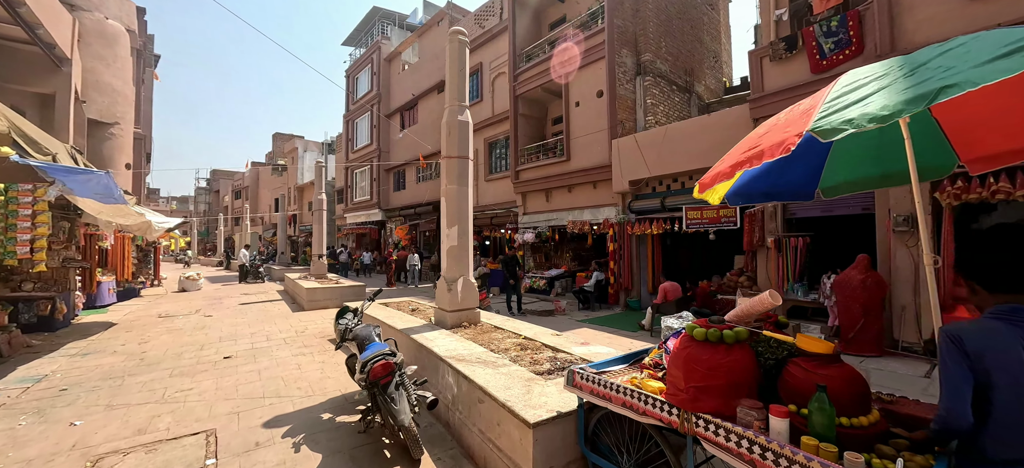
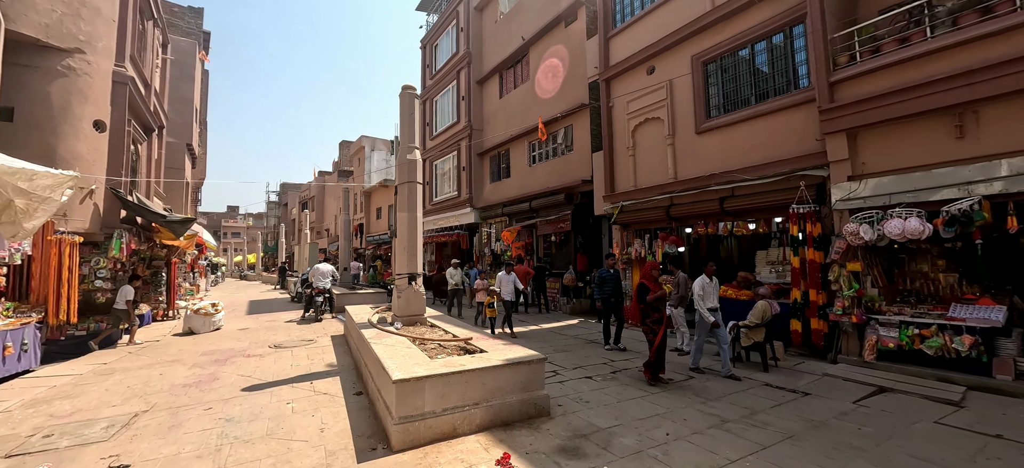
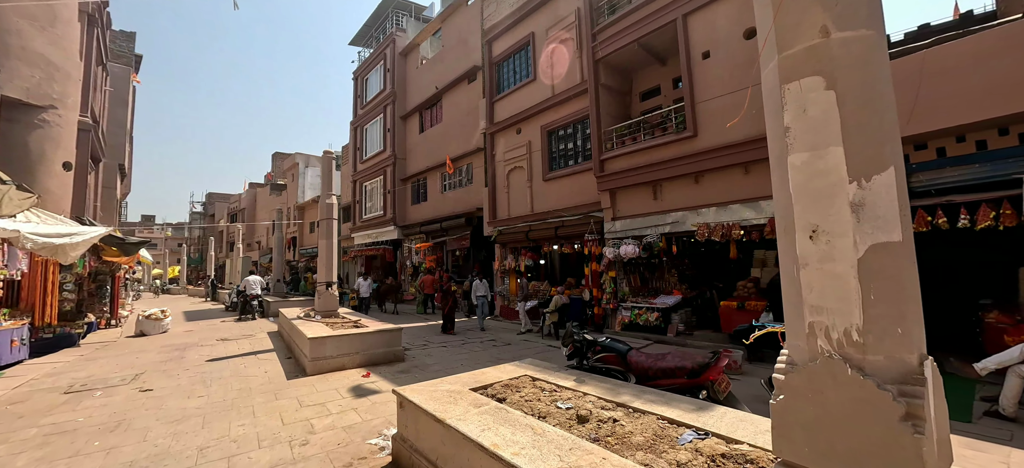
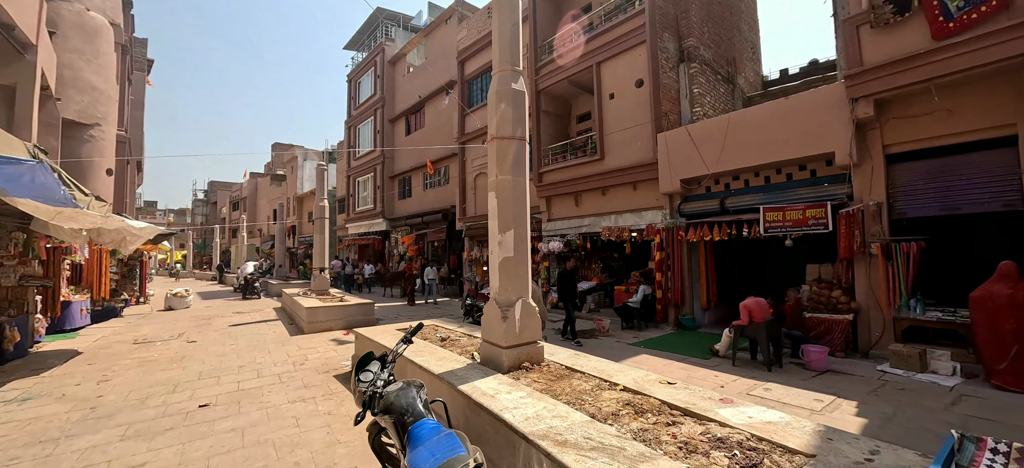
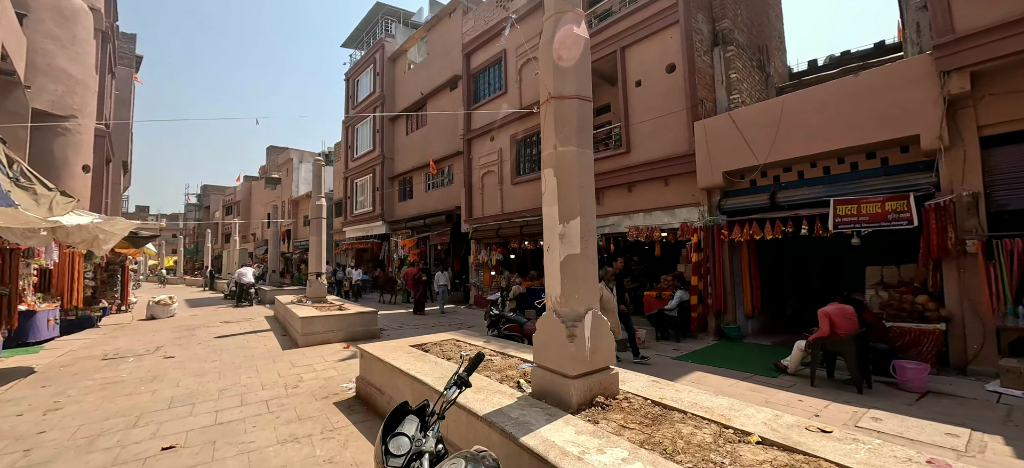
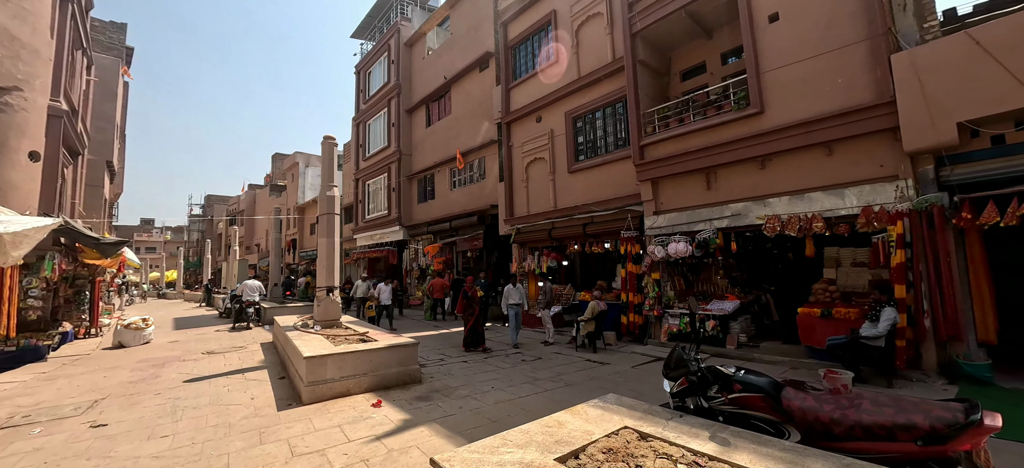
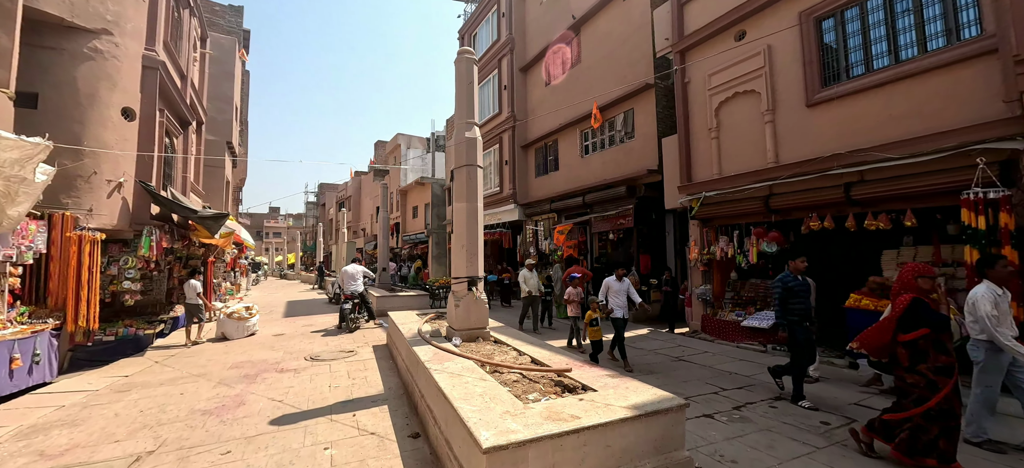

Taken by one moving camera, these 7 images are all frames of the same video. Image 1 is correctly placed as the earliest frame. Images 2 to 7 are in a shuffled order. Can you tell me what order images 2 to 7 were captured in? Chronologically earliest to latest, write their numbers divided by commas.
4, 5, 3, 6, 2, 7
